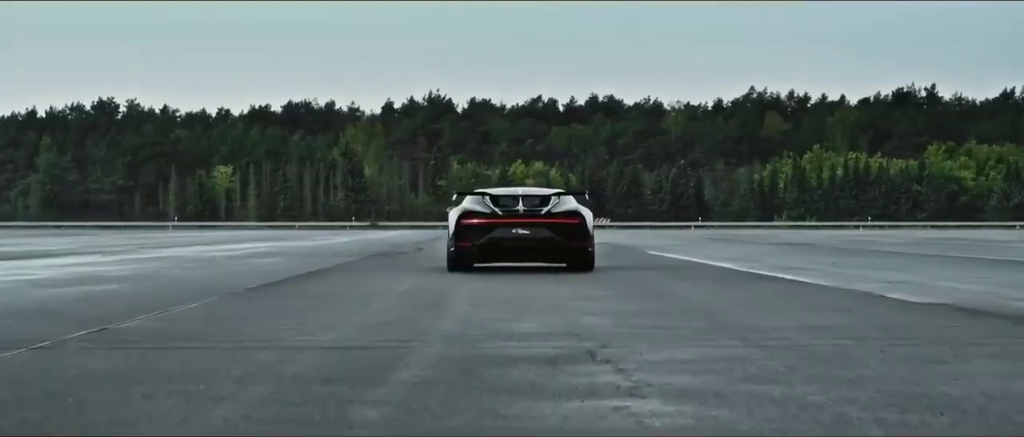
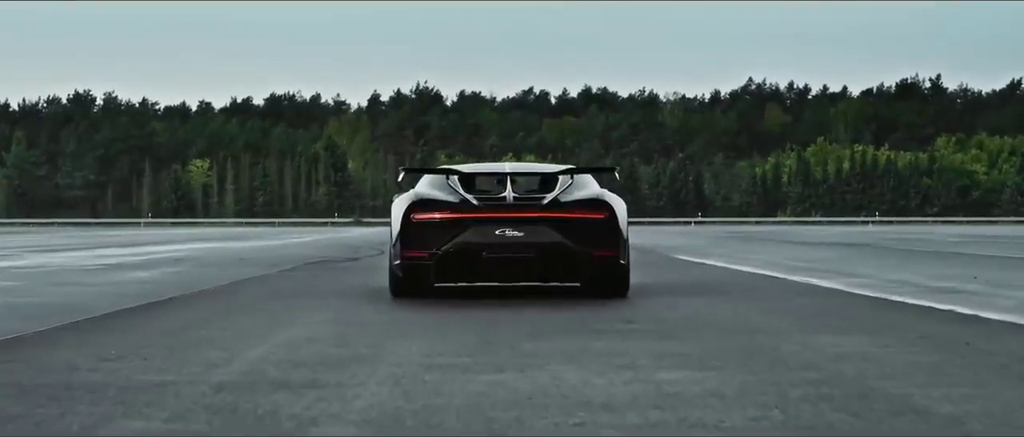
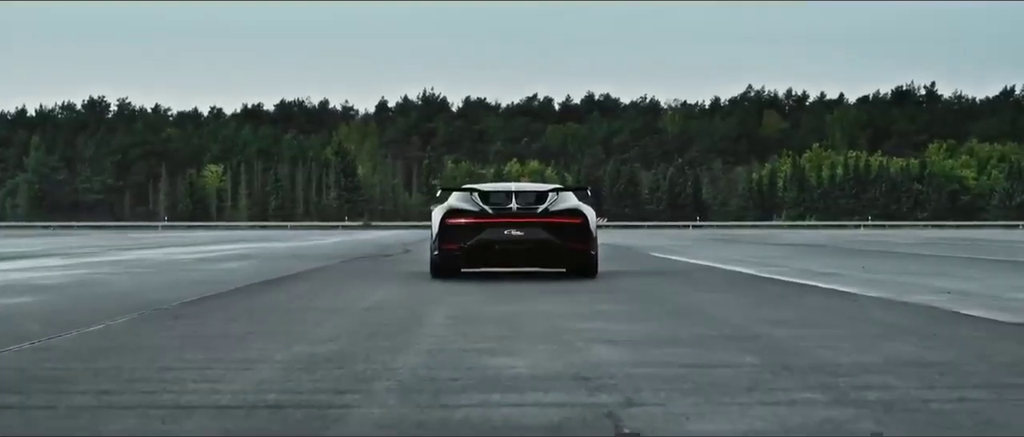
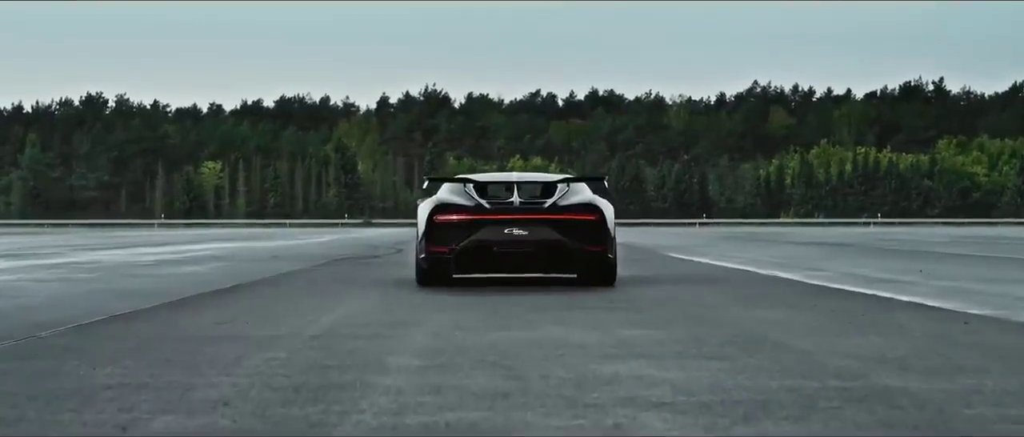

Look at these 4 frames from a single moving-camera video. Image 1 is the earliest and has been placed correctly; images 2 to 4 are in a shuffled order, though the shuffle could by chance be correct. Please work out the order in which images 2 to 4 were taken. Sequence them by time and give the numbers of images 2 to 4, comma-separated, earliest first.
3, 4, 2
